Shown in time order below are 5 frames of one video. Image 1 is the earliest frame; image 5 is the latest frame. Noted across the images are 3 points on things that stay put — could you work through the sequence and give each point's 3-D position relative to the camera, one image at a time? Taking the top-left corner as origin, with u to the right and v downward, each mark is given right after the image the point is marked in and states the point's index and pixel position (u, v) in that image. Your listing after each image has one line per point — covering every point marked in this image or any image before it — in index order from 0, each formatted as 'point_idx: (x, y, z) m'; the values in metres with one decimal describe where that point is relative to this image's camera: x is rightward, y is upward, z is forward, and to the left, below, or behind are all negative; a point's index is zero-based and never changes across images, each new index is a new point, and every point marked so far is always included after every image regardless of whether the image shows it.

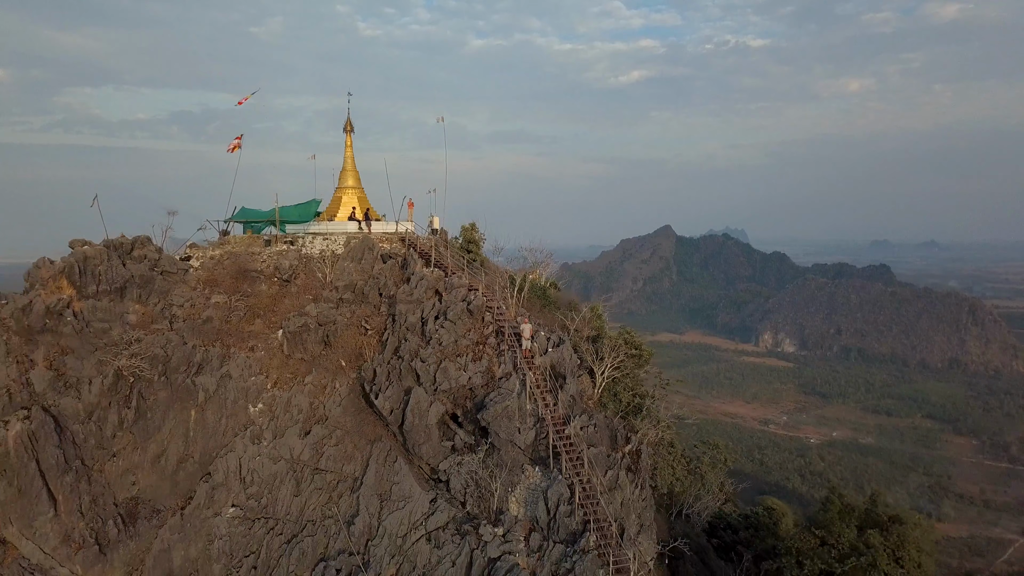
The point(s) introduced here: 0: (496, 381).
0: (-0.1, -1.8, +11.8) m
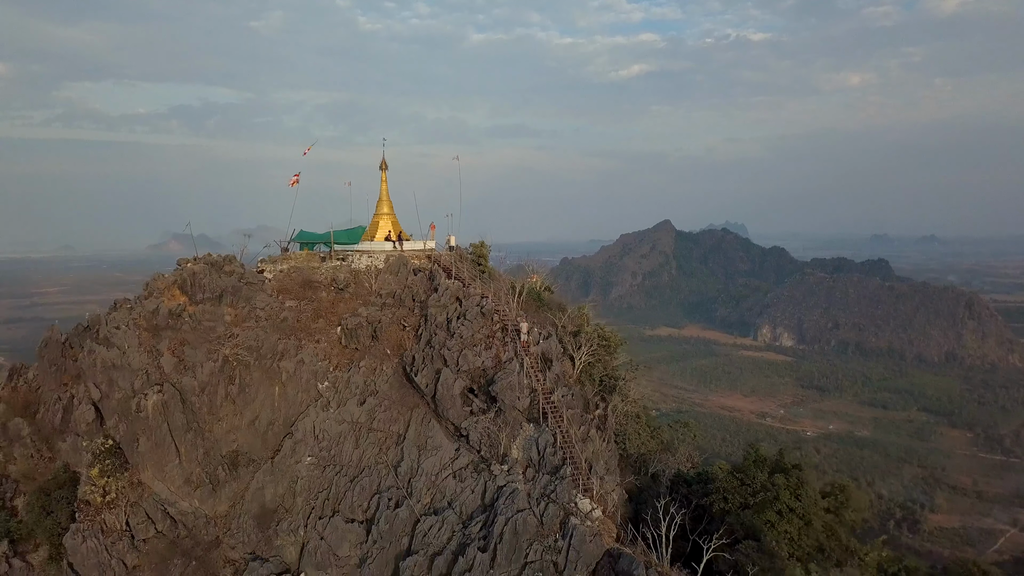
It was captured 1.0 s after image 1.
0: (-0.1, -1.8, +13.1) m
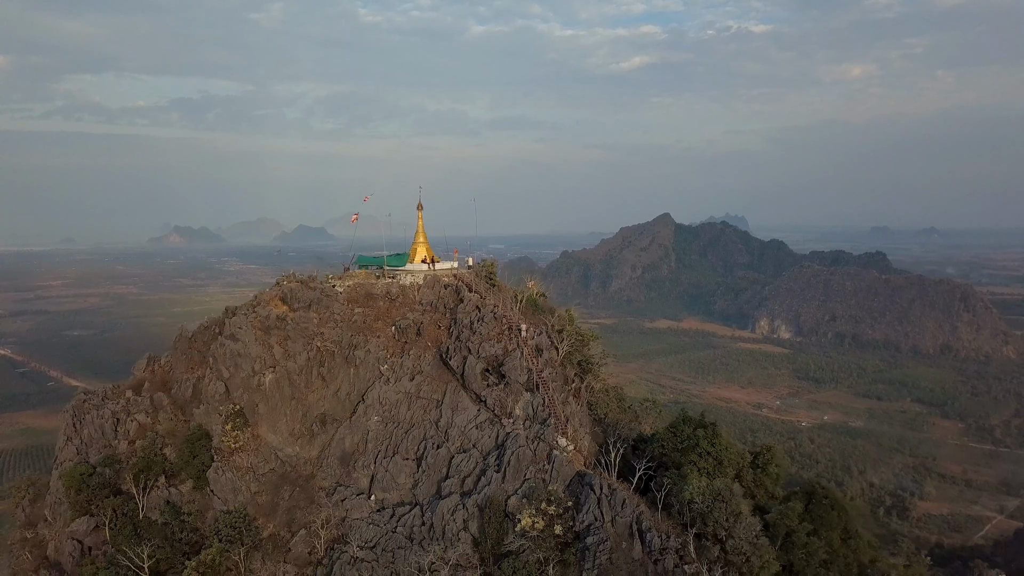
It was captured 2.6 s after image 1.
0: (-0.1, -1.8, +15.3) m
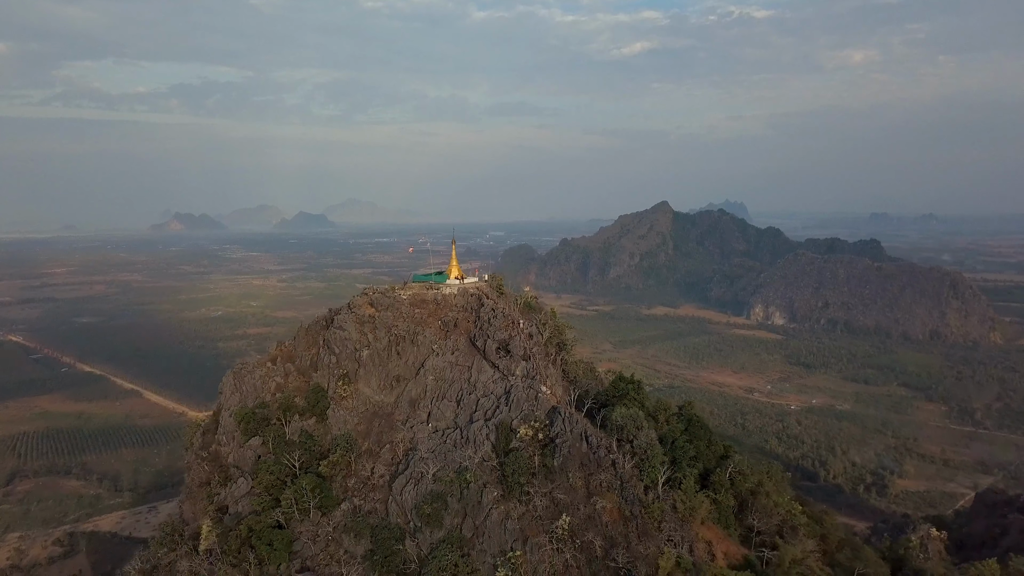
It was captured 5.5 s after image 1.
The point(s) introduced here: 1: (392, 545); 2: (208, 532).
0: (0.0, -1.8, +19.8) m
1: (-2.7, -5.9, +12.7) m
2: (-7.5, -6.0, +13.7) m
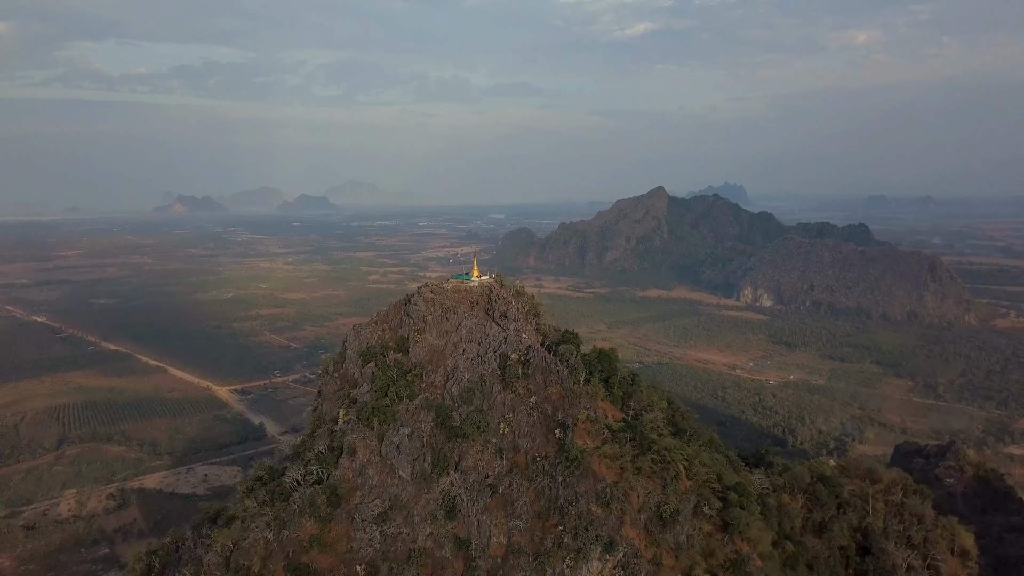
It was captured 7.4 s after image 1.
0: (-0.2, -1.3, +29.8) m
1: (-2.9, -5.6, +22.8) m
2: (-7.7, -5.8, +23.9) m
